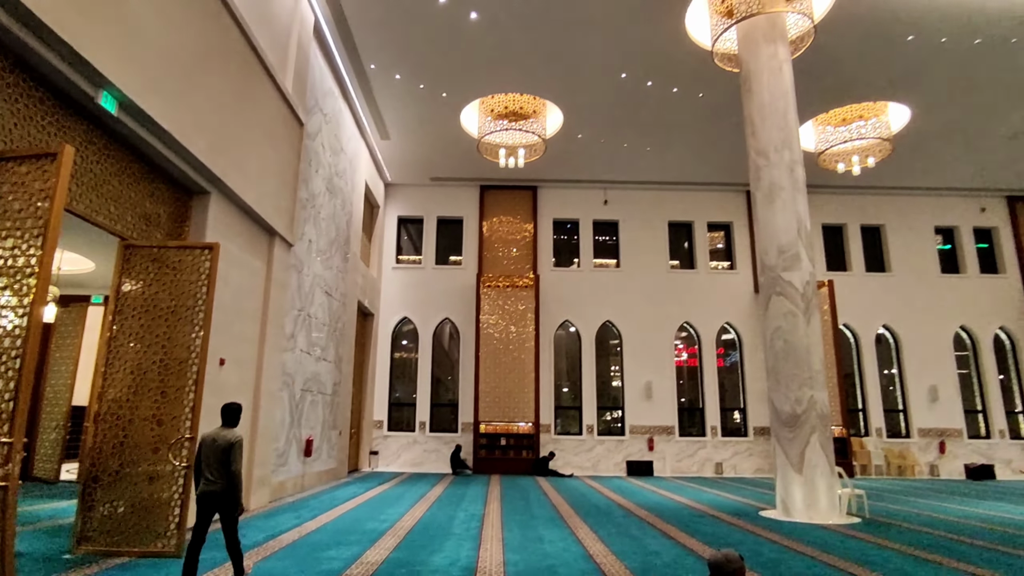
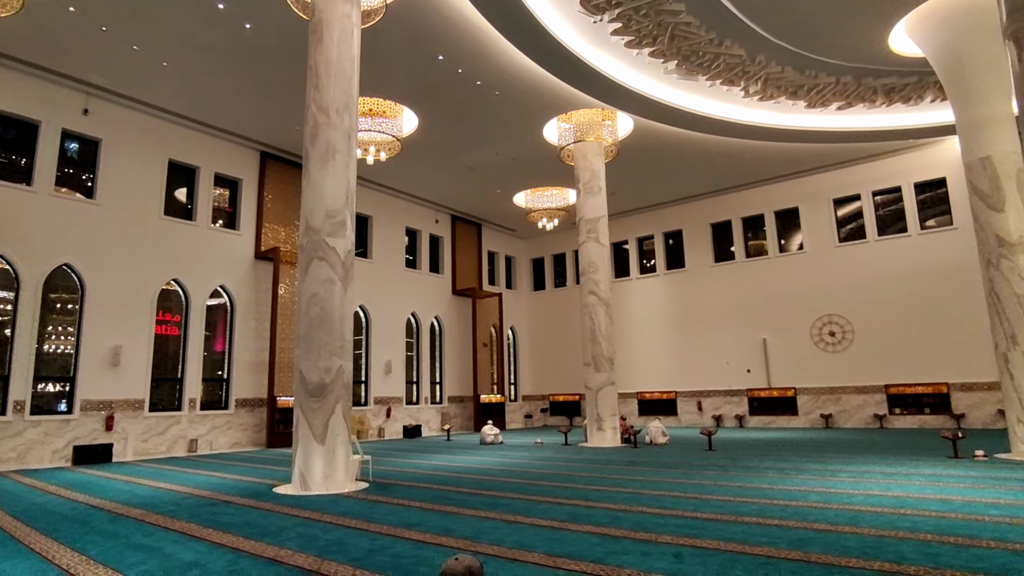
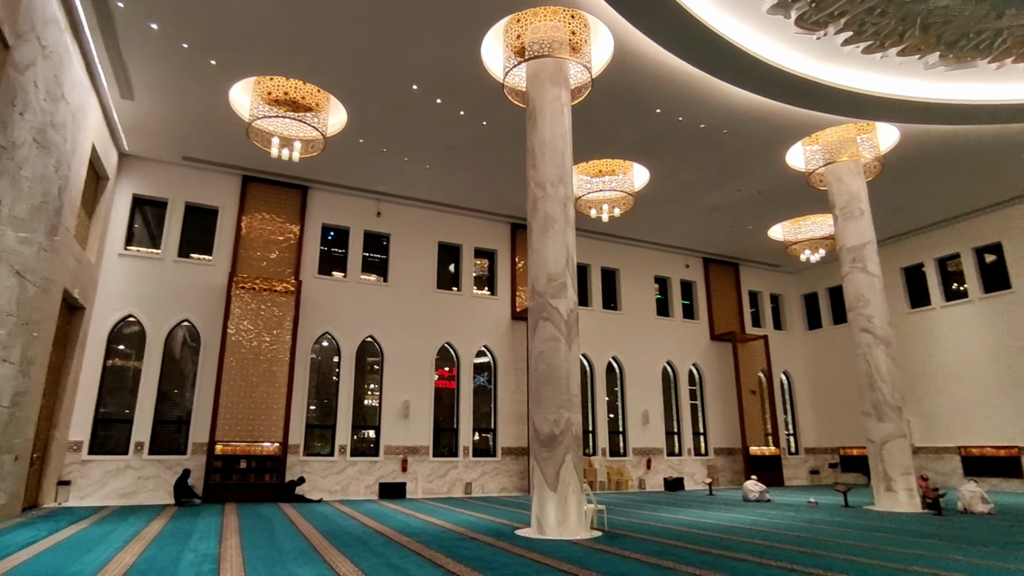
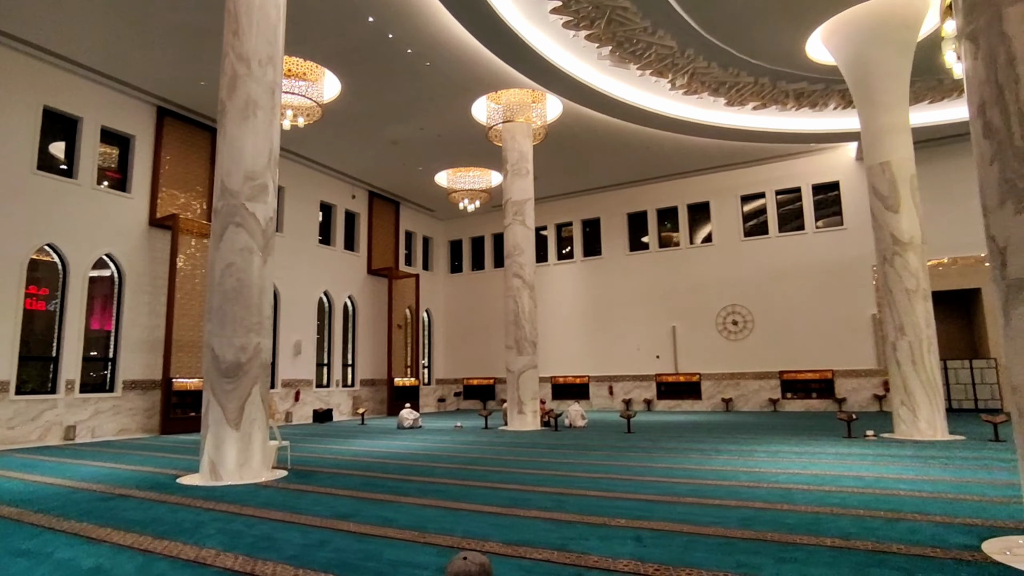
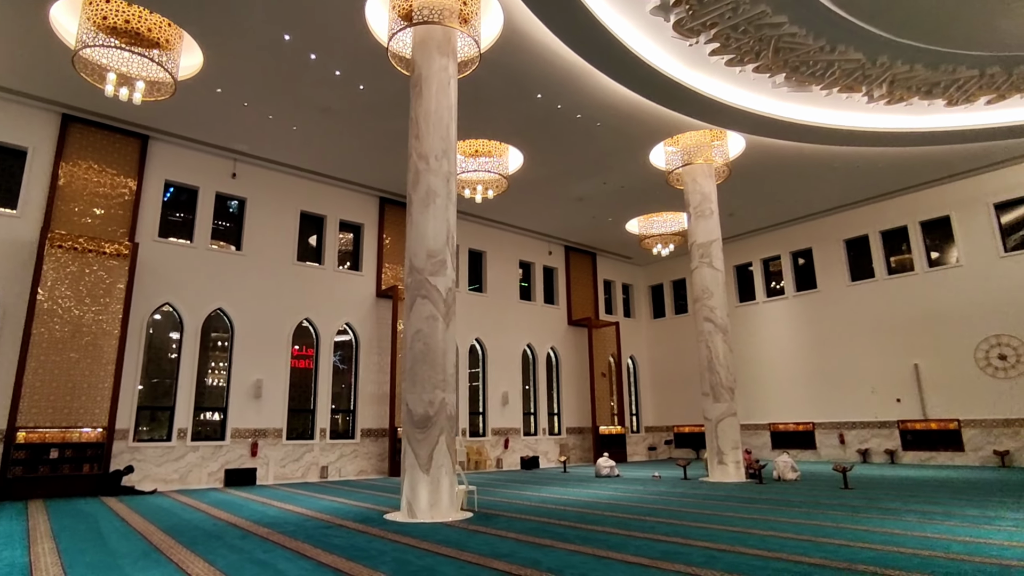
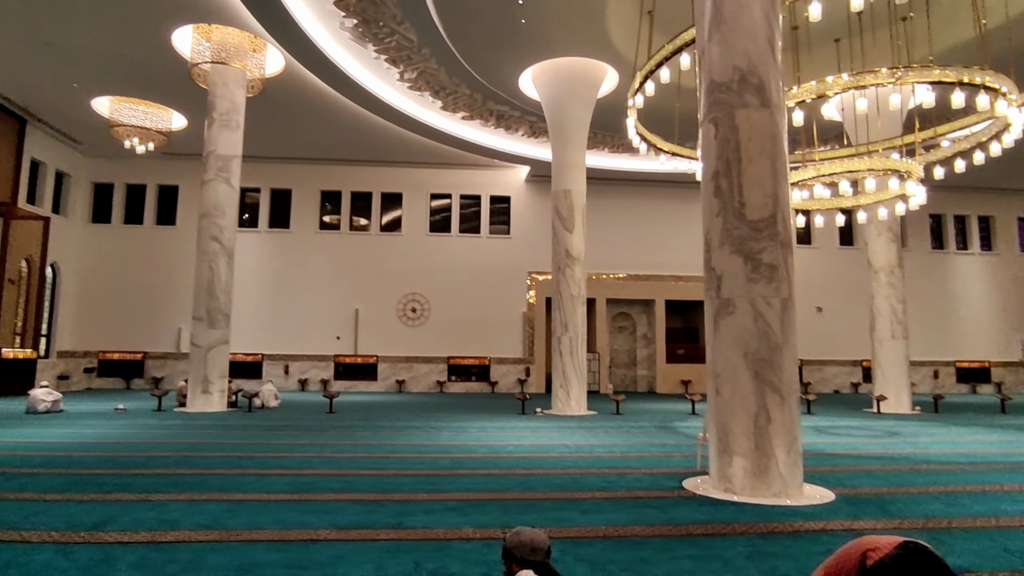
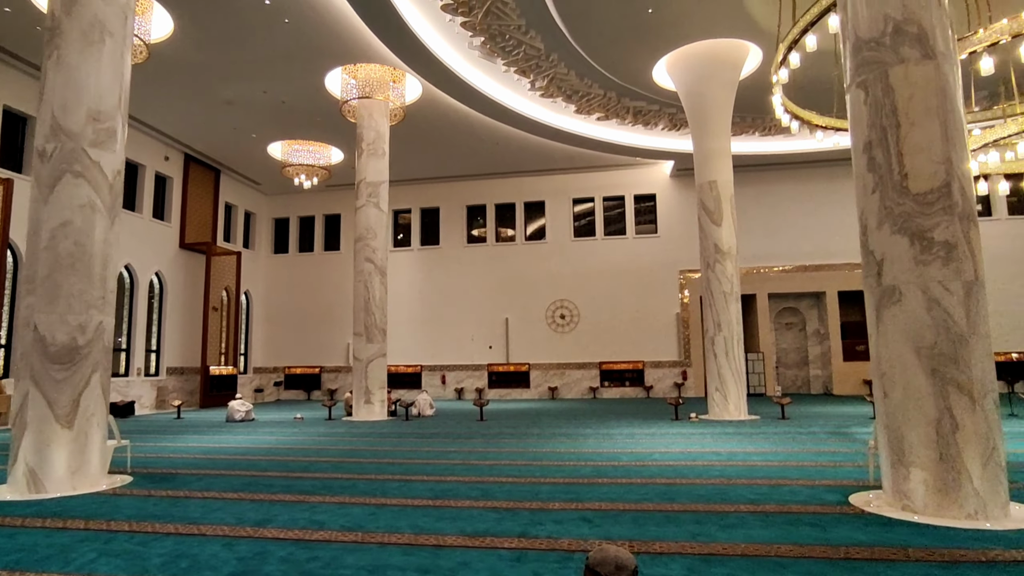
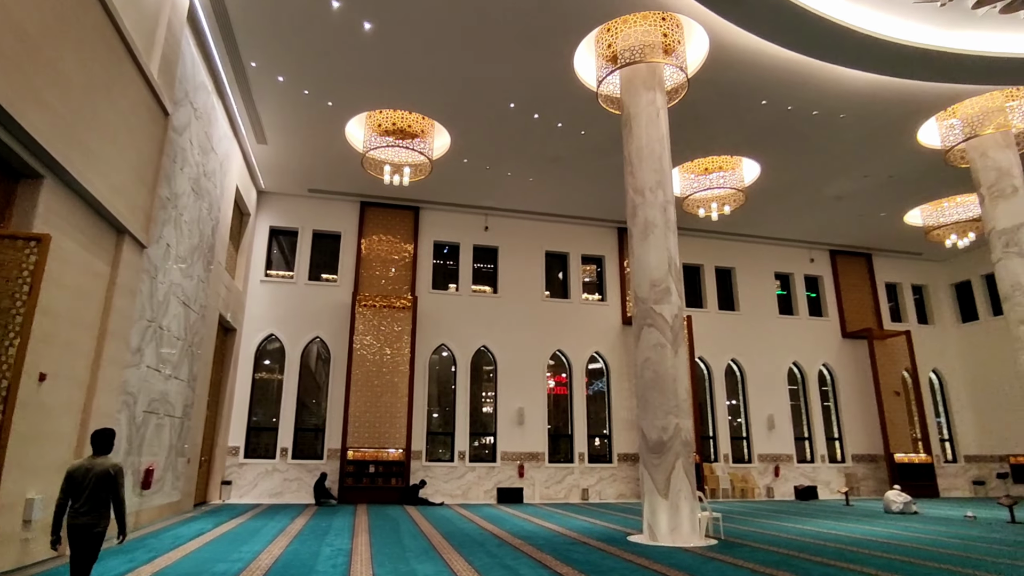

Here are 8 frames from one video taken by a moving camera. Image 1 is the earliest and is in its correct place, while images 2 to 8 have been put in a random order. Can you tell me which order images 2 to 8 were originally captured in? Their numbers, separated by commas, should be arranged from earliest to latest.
8, 3, 5, 2, 4, 7, 6
